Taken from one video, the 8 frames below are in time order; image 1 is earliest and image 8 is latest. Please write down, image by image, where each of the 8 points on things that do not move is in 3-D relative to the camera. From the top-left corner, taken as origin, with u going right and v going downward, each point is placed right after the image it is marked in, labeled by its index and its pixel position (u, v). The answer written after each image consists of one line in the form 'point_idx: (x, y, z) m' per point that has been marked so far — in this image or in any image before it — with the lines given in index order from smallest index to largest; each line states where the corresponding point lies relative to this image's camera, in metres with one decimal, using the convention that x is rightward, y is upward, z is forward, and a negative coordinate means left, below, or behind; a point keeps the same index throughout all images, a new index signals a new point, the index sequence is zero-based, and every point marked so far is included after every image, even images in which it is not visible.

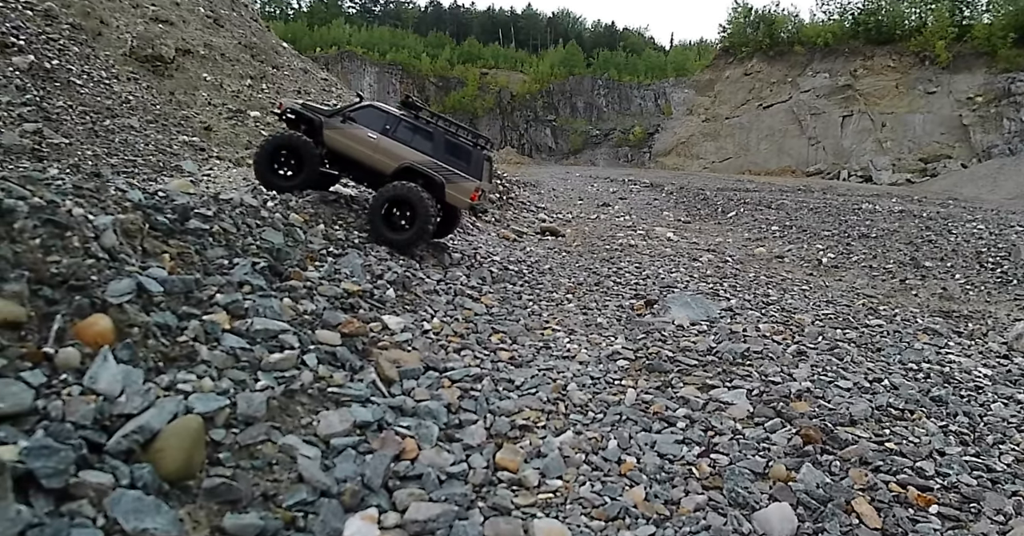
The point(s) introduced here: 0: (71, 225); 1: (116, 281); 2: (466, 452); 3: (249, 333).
0: (-2.0, +0.2, +3.0) m
1: (-1.7, -0.1, +3.0) m
2: (-0.1, -0.8, +3.0) m
3: (-1.2, -0.3, +3.2) m
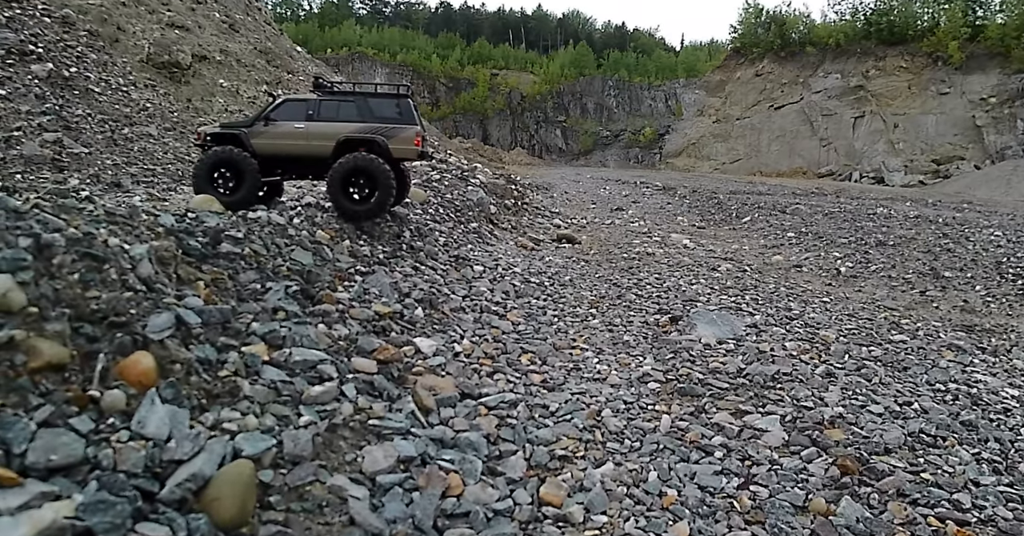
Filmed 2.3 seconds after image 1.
0: (-1.8, 0.0, +3.1) m
1: (-1.5, -0.2, +3.0) m
2: (+0.1, -1.0, +3.0) m
3: (-1.0, -0.5, +3.2) m
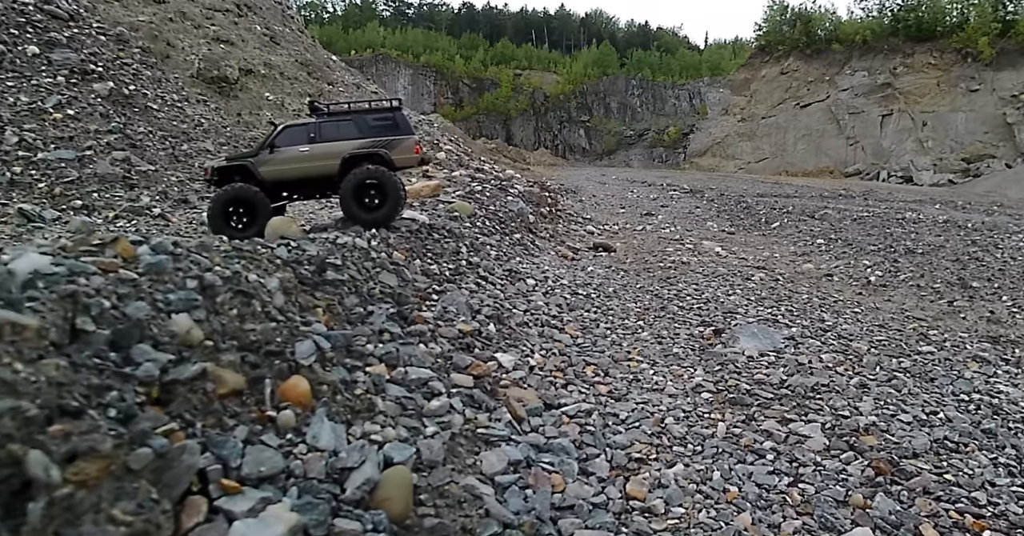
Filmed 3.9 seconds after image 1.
0: (-1.3, -0.1, +3.7) m
1: (-1.1, -0.4, +3.6) m
2: (+0.5, -1.1, +3.6) m
3: (-0.6, -0.6, +3.8) m
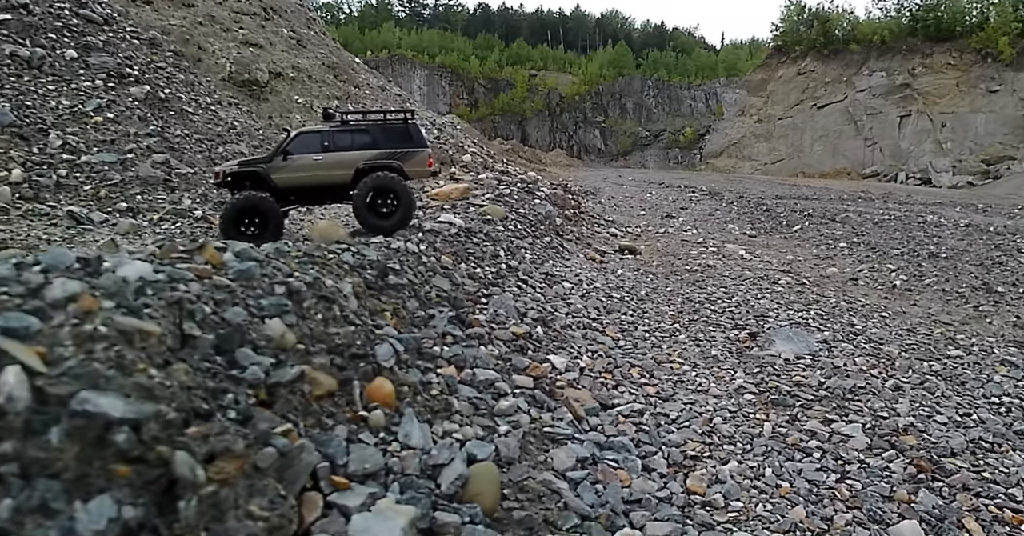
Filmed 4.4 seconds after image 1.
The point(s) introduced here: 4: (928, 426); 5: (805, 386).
0: (-1.0, -0.2, +4.0) m
1: (-0.7, -0.4, +3.9) m
2: (+0.9, -1.2, +3.9) m
3: (-0.2, -0.7, +4.1) m
4: (+2.9, -1.1, +4.8) m
5: (+2.3, -0.9, +5.4) m
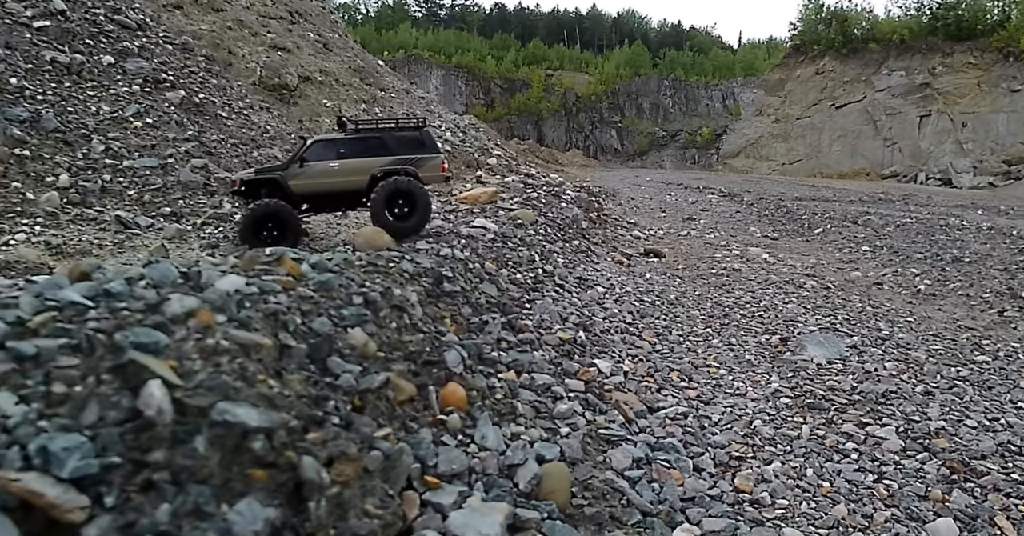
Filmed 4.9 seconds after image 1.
0: (-0.7, -0.2, +4.3) m
1: (-0.4, -0.5, +4.2) m
2: (+1.2, -1.2, +4.2) m
3: (+0.1, -0.7, +4.4) m
4: (+3.2, -1.2, +5.1) m
5: (+2.6, -1.0, +5.6) m
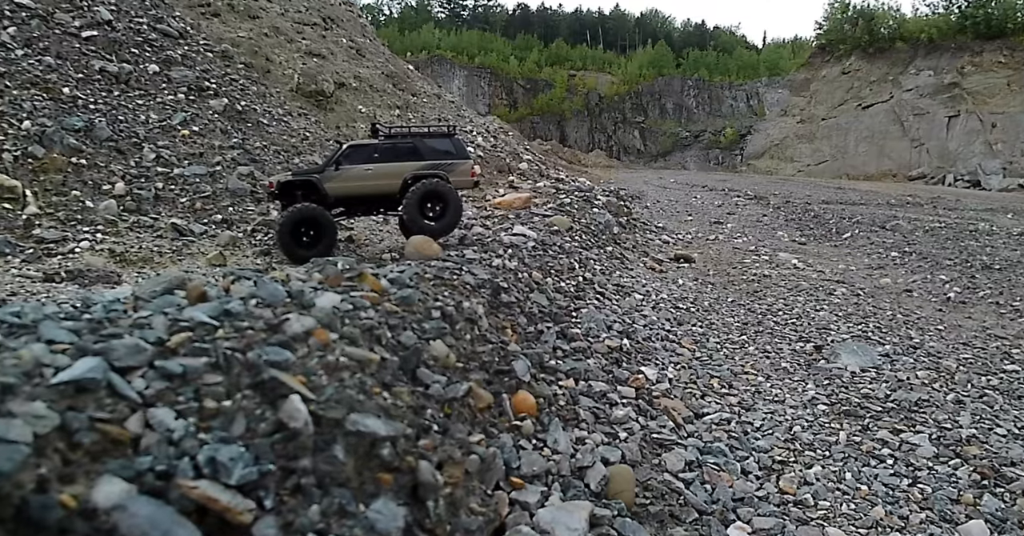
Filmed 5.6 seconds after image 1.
0: (-0.3, -0.3, +4.7) m
1: (0.0, -0.6, +4.6) m
2: (+1.6, -1.4, +4.5) m
3: (+0.5, -0.8, +4.8) m
4: (+3.6, -1.3, +5.4) m
5: (+3.0, -1.1, +5.9) m
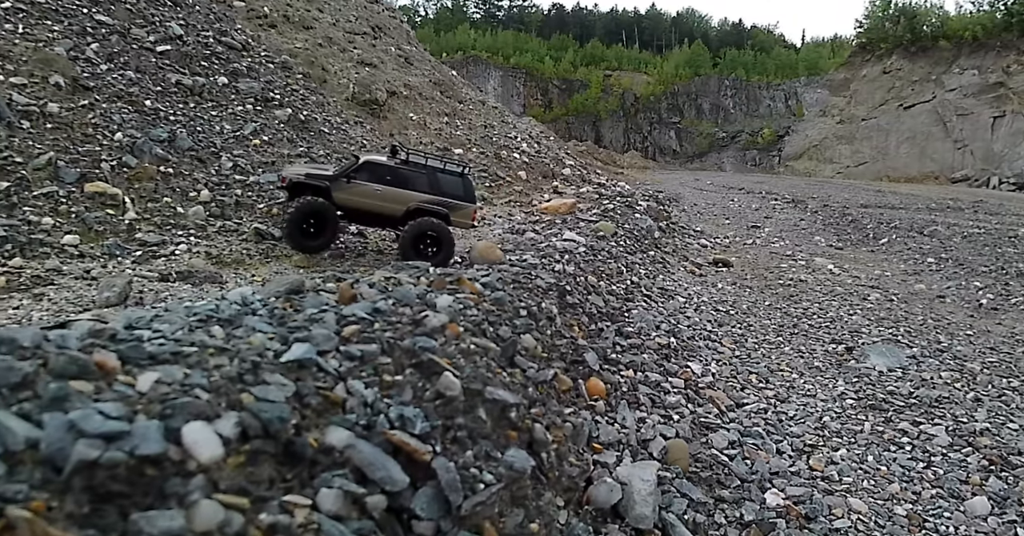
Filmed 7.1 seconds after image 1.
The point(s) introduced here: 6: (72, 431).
0: (+0.3, -0.4, +5.6) m
1: (+0.6, -0.7, +5.5) m
2: (+2.1, -1.4, +5.4) m
3: (+1.1, -0.9, +5.7) m
4: (+4.2, -1.4, +6.1) m
5: (+3.7, -1.2, +6.7) m
6: (-1.6, -0.6, +2.5) m
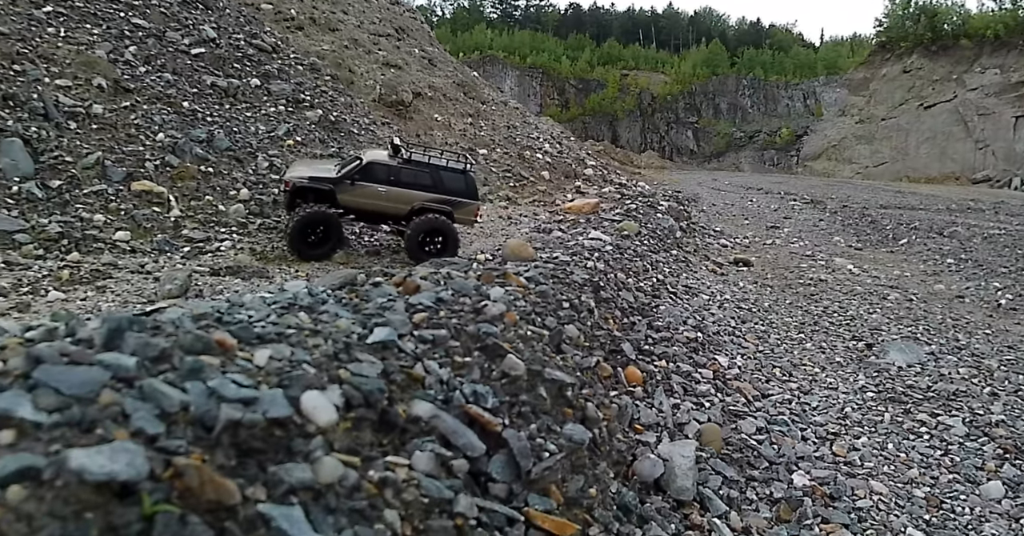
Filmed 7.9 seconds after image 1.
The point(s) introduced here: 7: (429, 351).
0: (+0.7, -0.4, +6.1) m
1: (+0.9, -0.6, +6.0) m
2: (+2.5, -1.4, +5.8) m
3: (+1.5, -0.9, +6.1) m
4: (+4.6, -1.4, +6.5) m
5: (+4.1, -1.2, +7.1) m
6: (-1.3, -0.5, +3.0) m
7: (-0.5, -0.5, +4.1) m
